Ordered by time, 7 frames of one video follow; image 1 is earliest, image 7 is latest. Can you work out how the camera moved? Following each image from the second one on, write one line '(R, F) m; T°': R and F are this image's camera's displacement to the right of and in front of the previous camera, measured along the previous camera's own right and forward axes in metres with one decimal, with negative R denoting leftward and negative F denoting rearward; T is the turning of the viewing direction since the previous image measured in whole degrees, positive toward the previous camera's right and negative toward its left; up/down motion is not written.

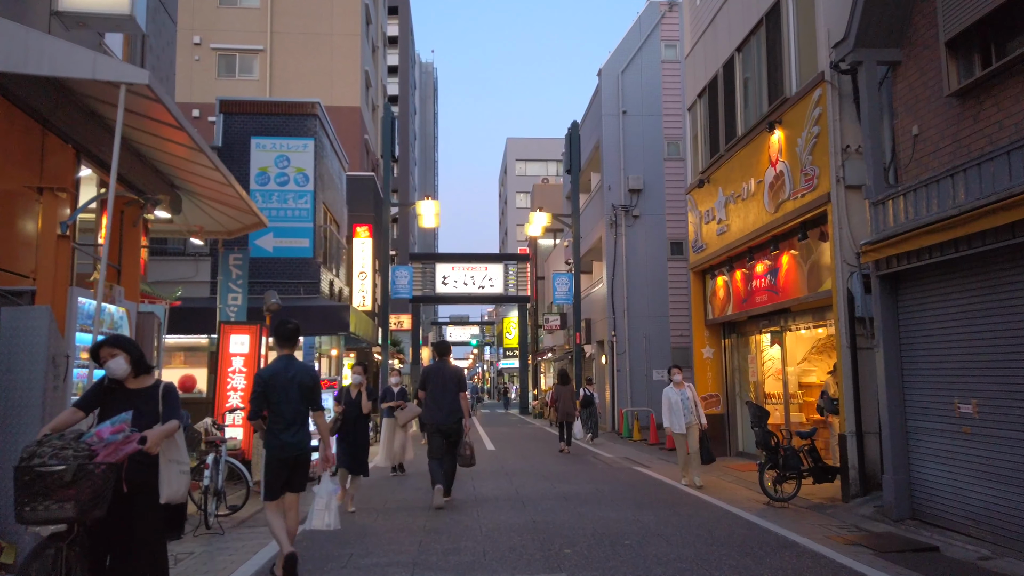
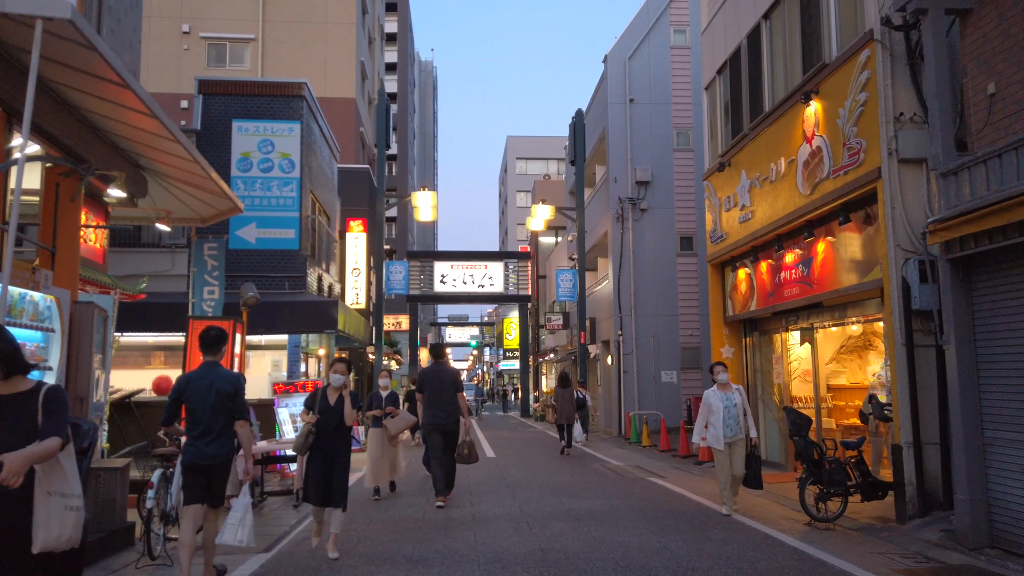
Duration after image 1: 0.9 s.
(0.0, +1.3) m; 0°
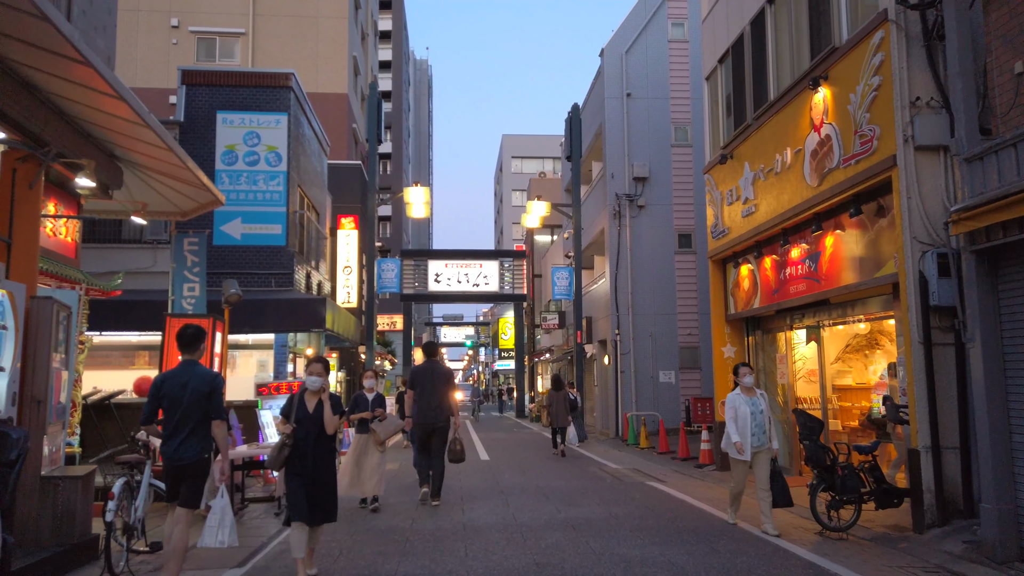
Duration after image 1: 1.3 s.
(0.0, +0.5) m; 0°
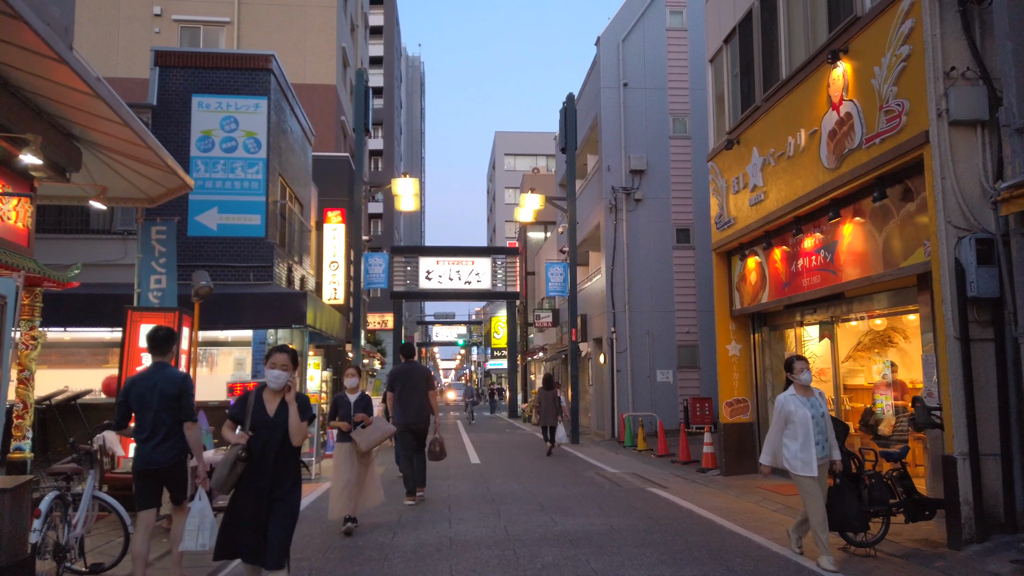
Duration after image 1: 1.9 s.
(0.0, +0.8) m; +1°
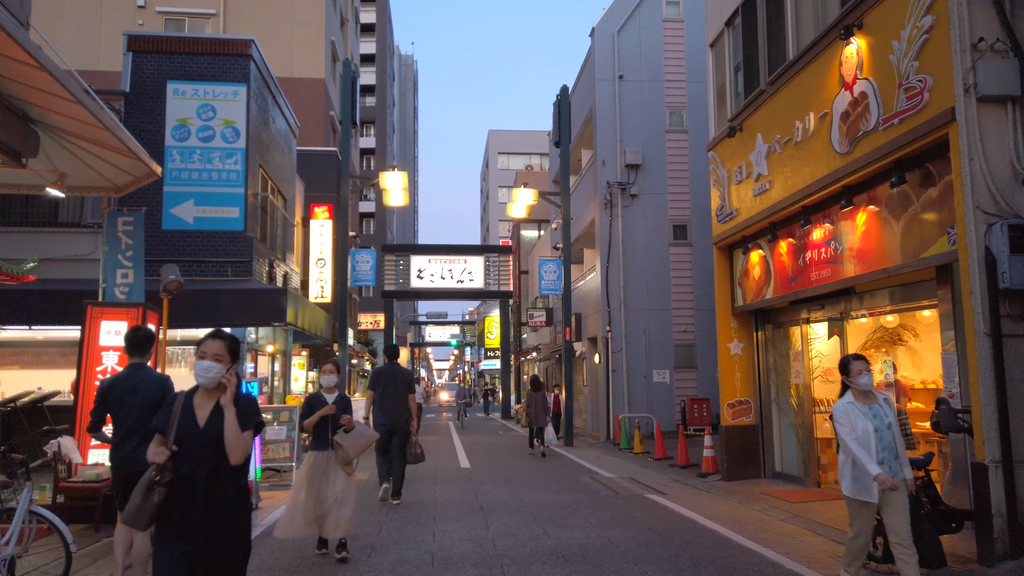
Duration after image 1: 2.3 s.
(+0.1, +0.7) m; 0°
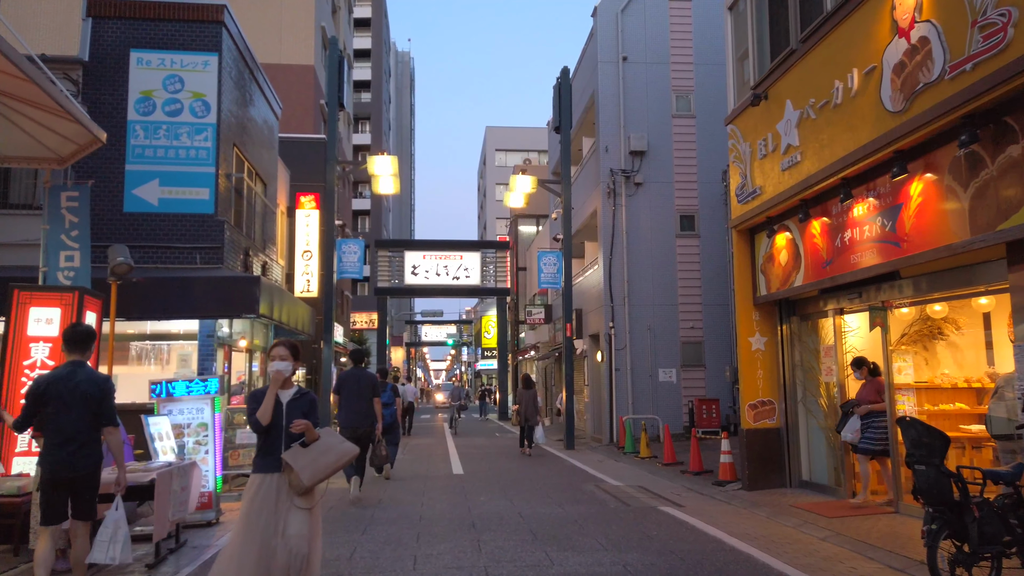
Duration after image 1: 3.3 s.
(0.0, +1.3) m; 0°
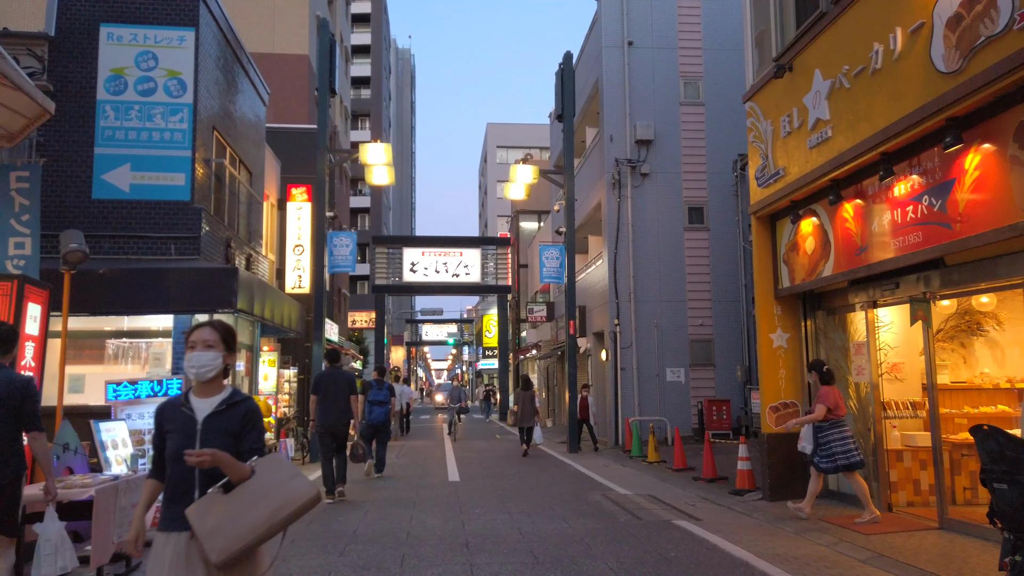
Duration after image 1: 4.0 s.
(0.0, +1.0) m; 0°
